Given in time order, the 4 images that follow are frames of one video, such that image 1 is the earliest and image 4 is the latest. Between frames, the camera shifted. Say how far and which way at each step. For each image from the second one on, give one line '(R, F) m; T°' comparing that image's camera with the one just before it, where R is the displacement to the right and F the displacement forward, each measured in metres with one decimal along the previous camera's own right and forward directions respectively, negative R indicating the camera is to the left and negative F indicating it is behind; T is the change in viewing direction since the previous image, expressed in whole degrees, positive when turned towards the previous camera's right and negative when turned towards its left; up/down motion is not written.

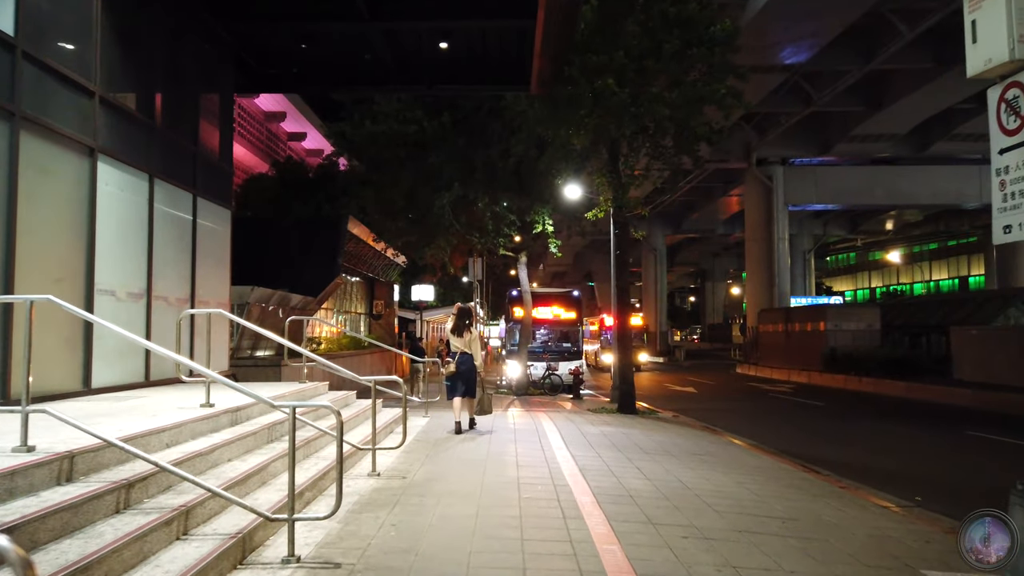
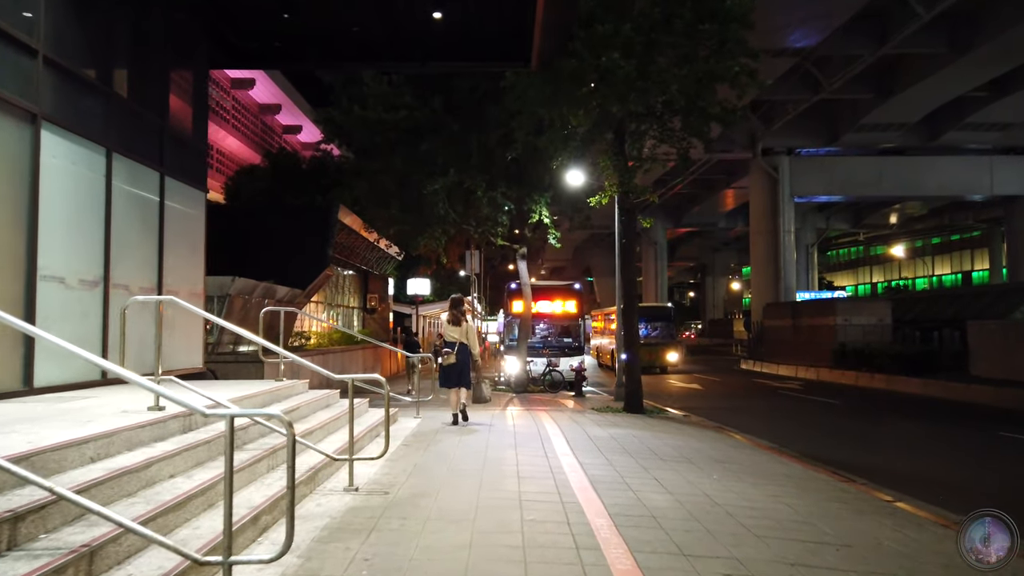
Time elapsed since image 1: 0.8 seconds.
(0.0, +1.0) m; 0°
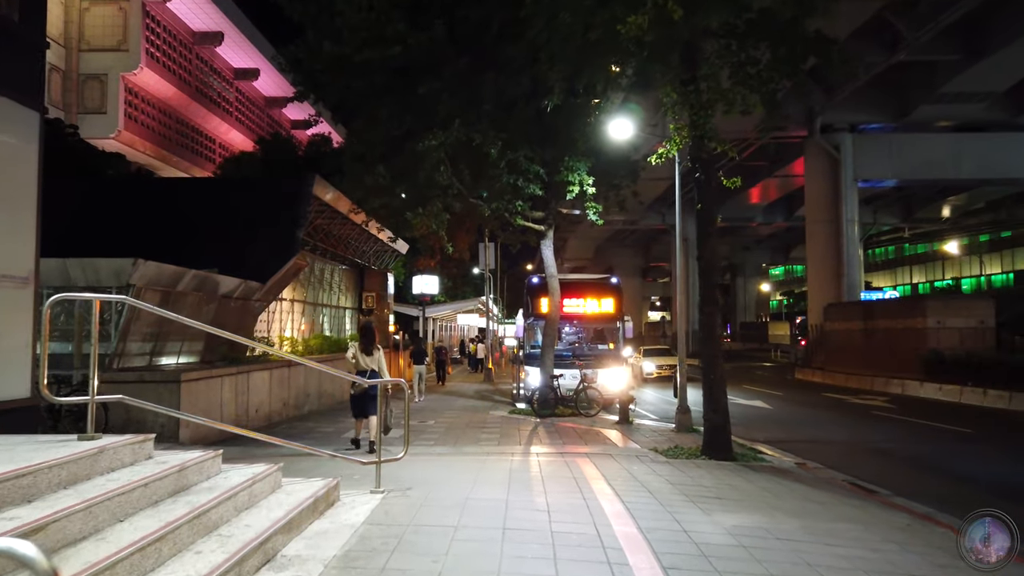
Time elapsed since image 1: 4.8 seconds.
(-0.1, +4.4) m; -1°
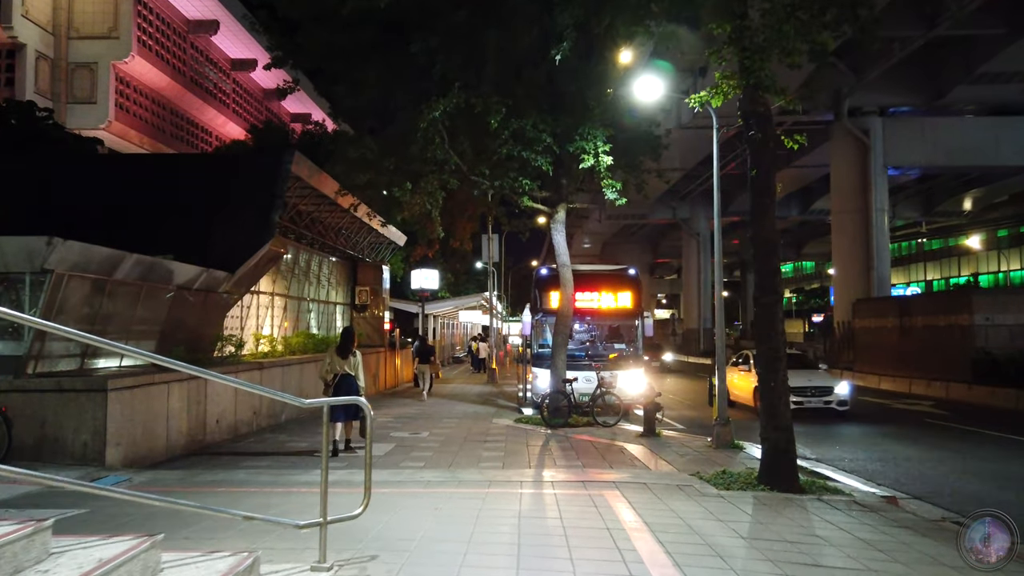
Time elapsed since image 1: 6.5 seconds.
(0.0, +1.9) m; 0°
